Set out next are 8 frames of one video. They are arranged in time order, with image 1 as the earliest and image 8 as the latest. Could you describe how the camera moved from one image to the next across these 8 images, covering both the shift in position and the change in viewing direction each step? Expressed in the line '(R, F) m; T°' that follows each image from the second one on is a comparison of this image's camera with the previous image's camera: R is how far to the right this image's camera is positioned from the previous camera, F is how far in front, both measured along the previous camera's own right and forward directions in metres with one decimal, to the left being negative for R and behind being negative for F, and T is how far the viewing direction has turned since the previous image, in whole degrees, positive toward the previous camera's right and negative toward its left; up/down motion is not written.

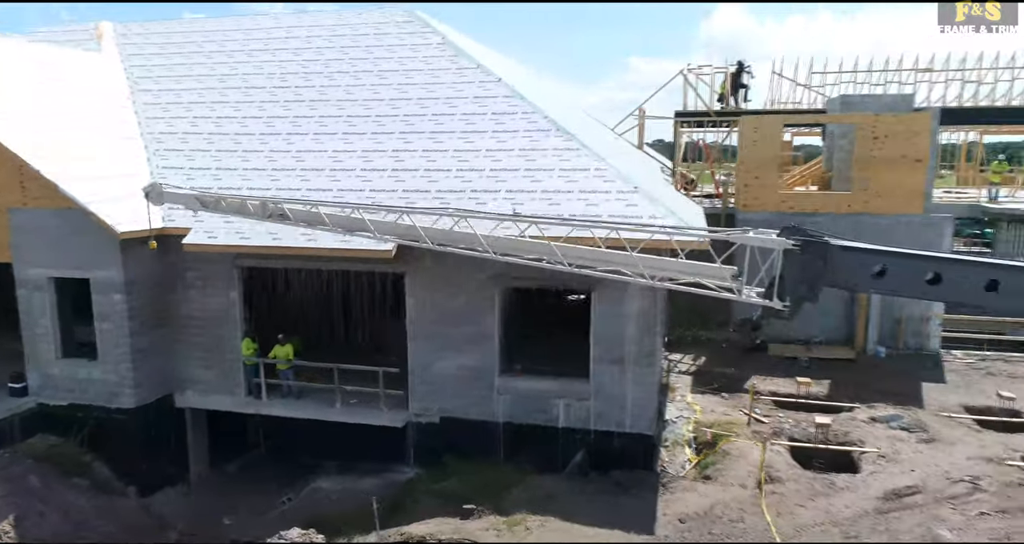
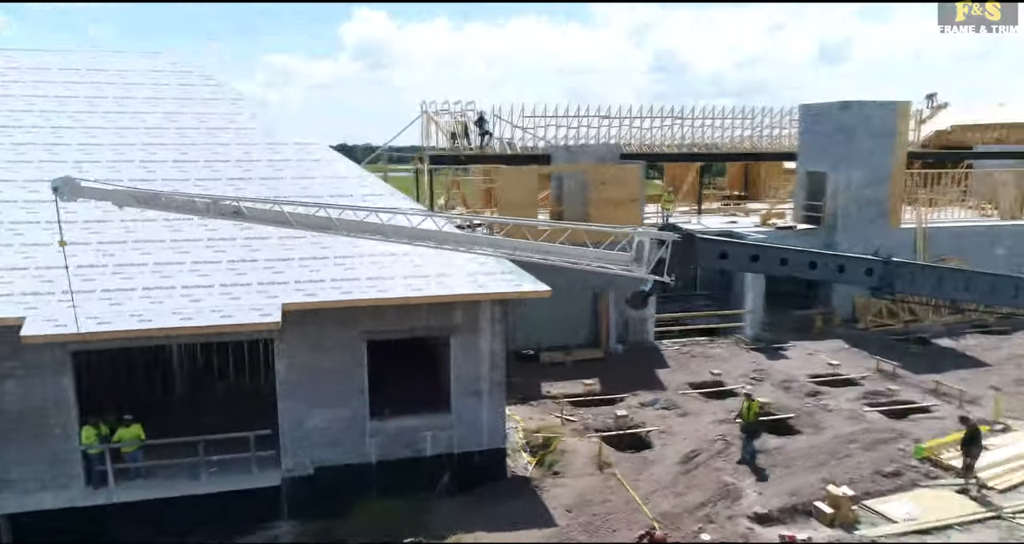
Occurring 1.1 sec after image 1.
(-2.5, -0.8) m; +27°
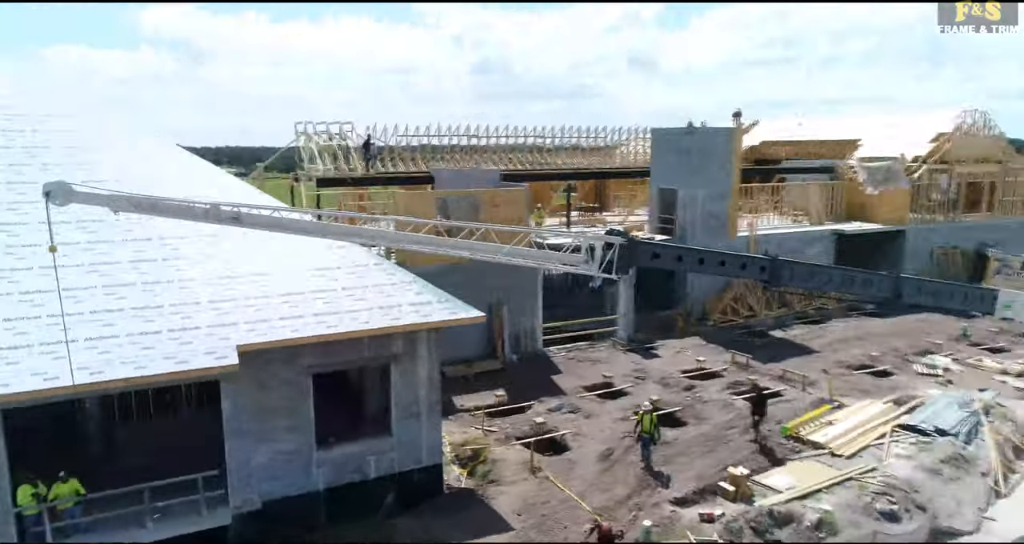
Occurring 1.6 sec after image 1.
(-1.5, -0.7) m; +14°
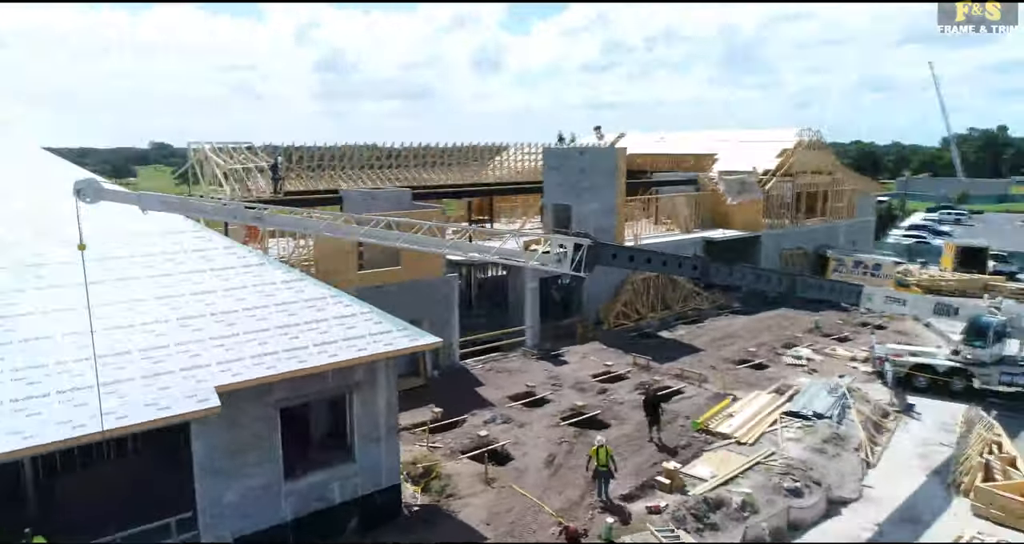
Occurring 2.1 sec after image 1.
(-1.5, -0.6) m; +12°
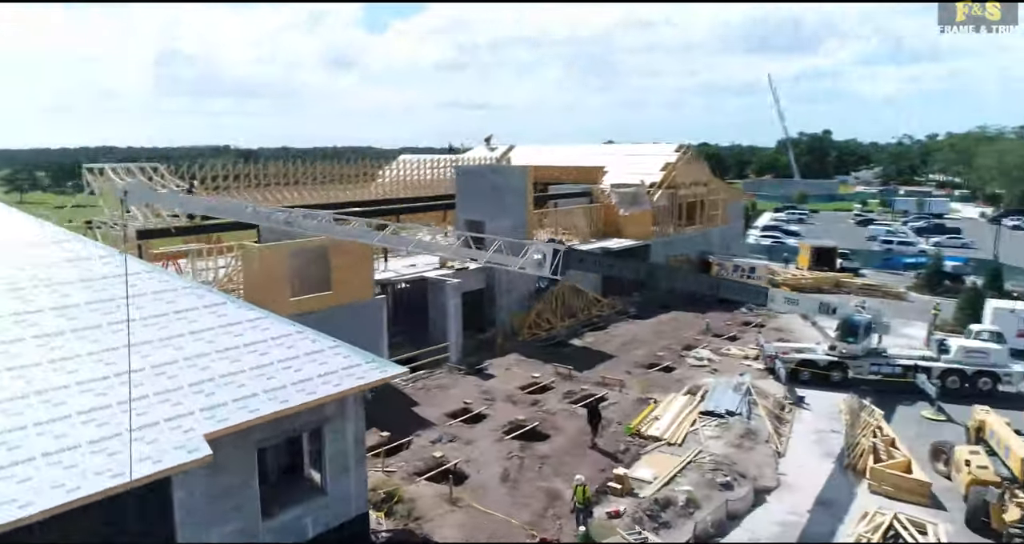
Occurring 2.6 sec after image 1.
(-1.5, -0.5) m; +11°
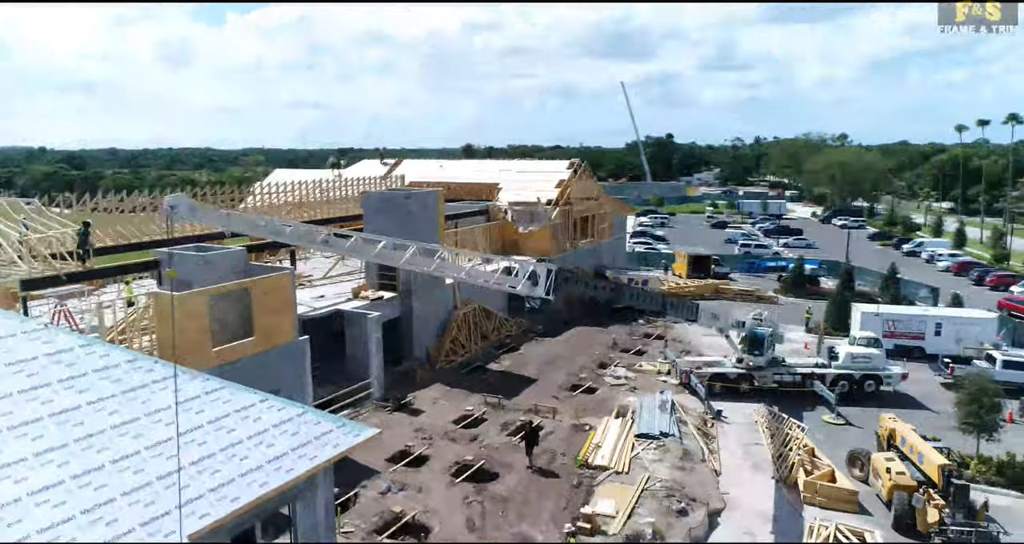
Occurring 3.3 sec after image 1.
(-1.7, +0.4) m; +11°
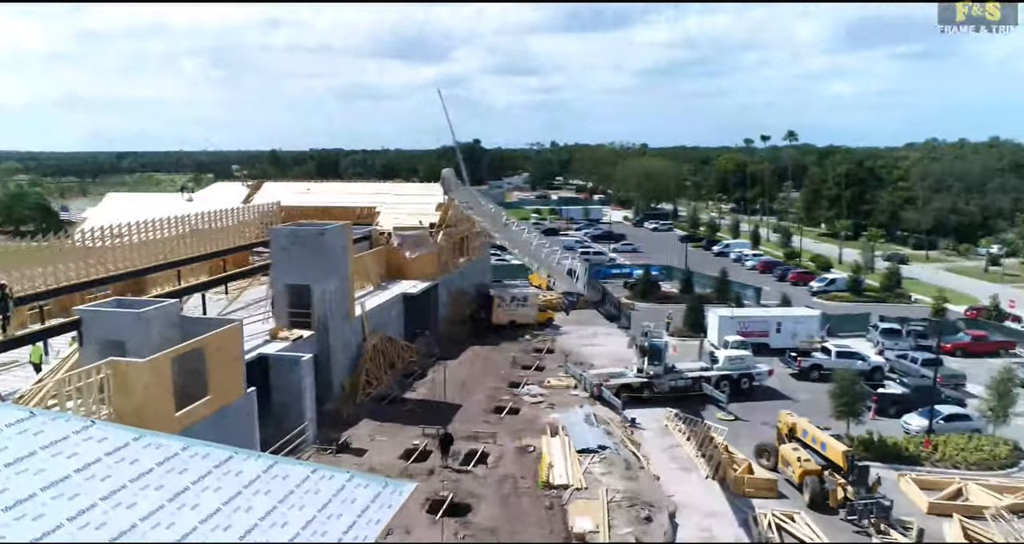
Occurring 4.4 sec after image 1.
(-3.3, -0.4) m; +16°
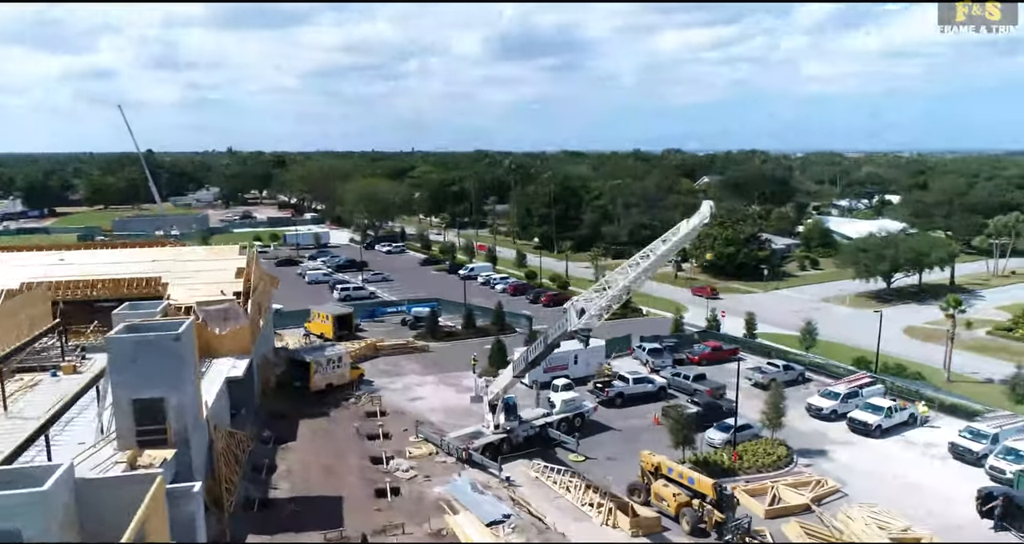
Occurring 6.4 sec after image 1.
(-5.1, +0.4) m; +25°
